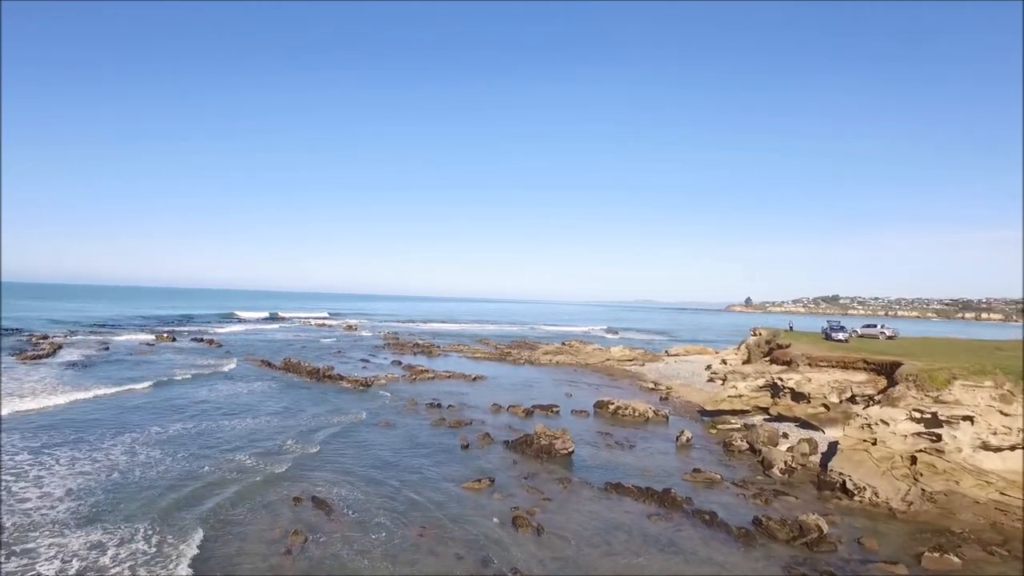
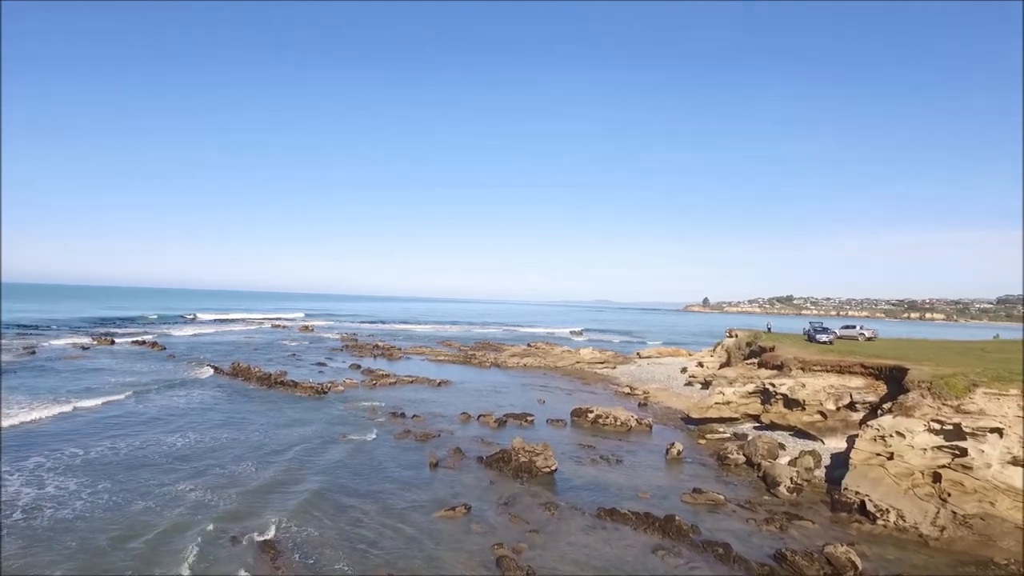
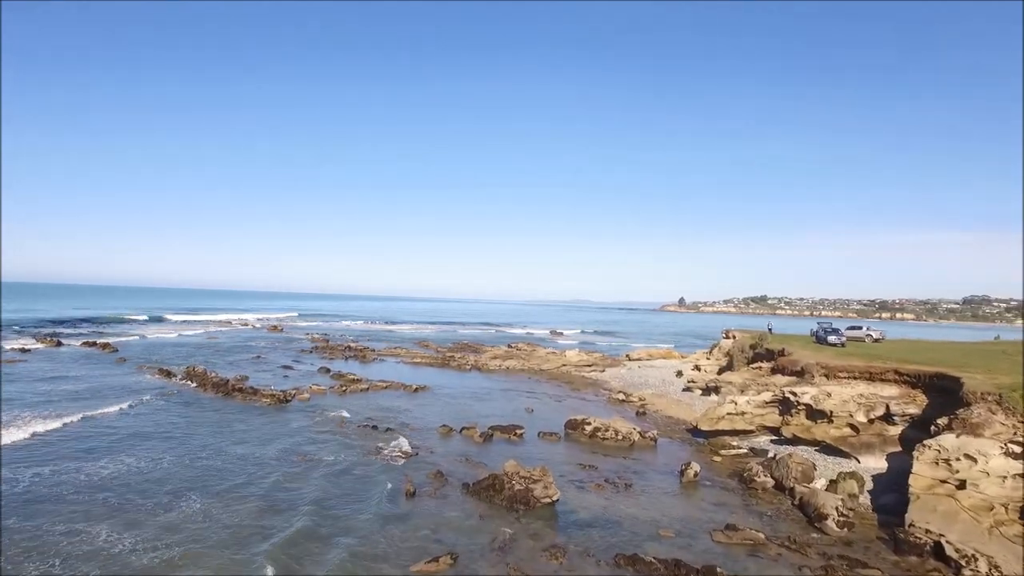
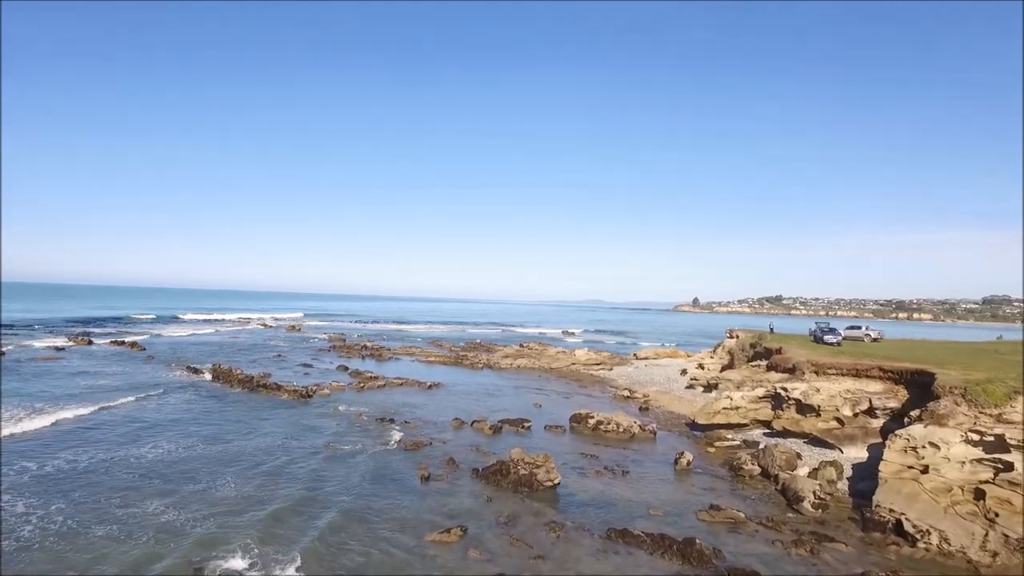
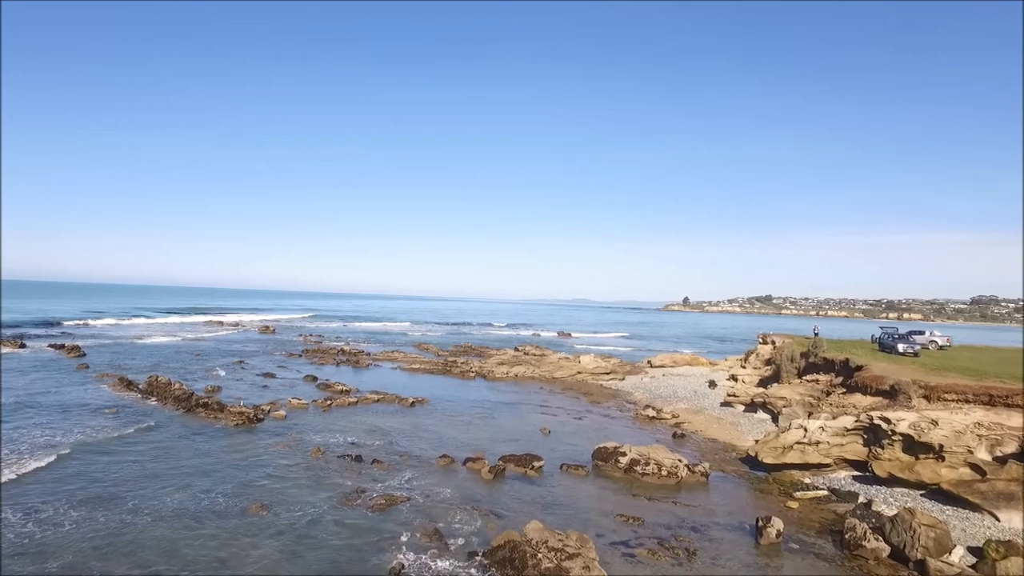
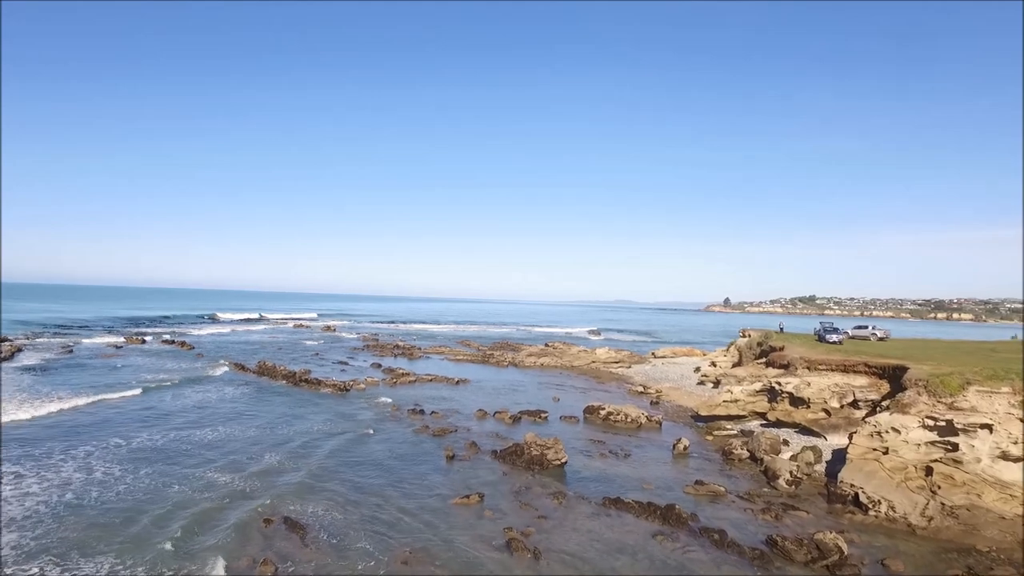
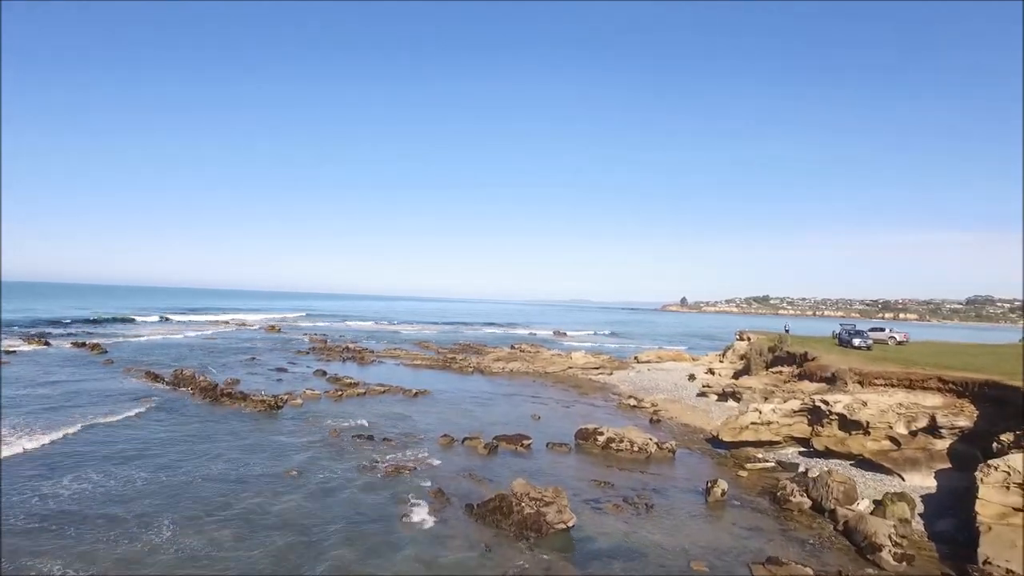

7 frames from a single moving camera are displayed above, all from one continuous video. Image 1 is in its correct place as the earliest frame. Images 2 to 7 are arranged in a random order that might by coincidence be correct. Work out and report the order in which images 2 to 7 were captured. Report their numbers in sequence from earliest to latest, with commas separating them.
6, 2, 4, 3, 7, 5
